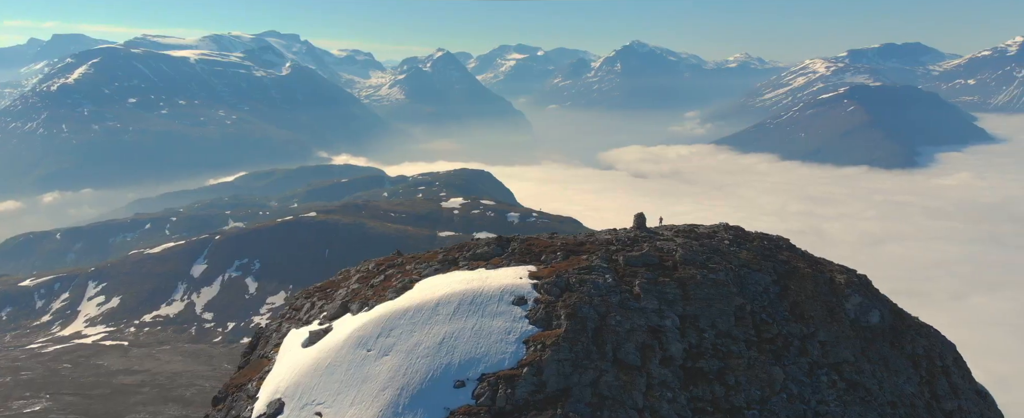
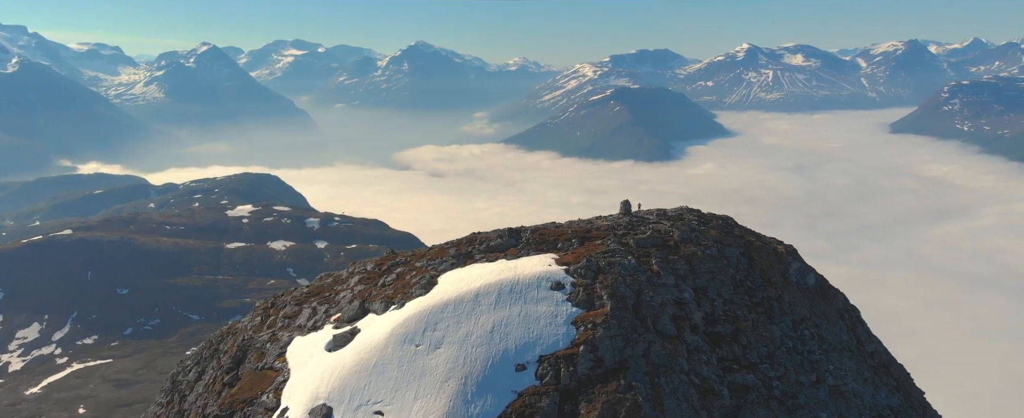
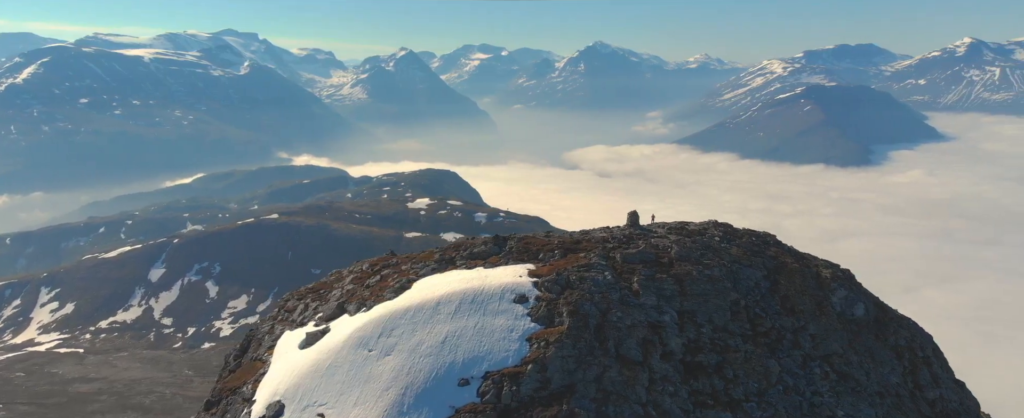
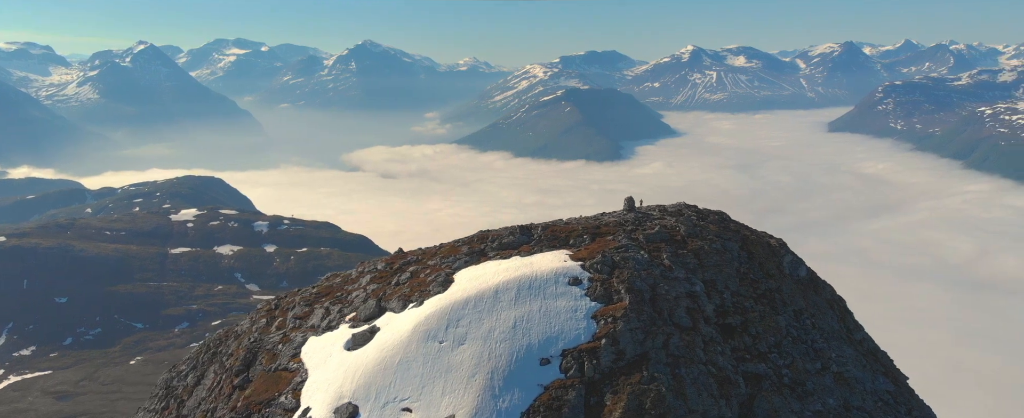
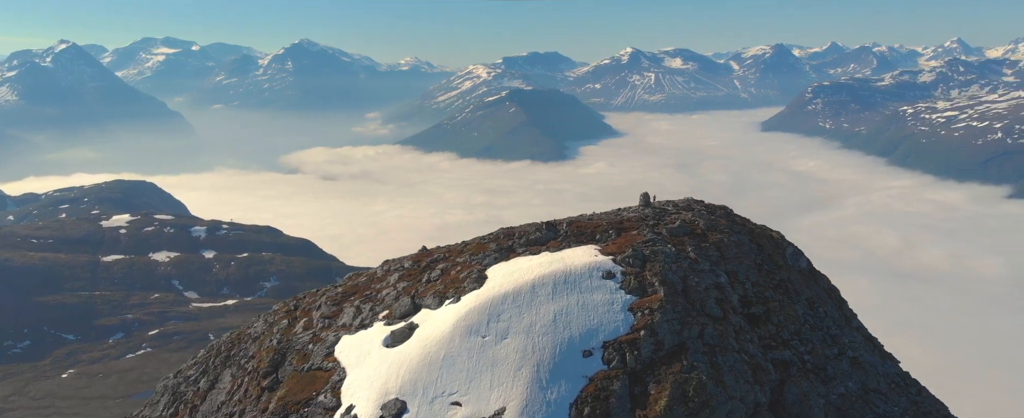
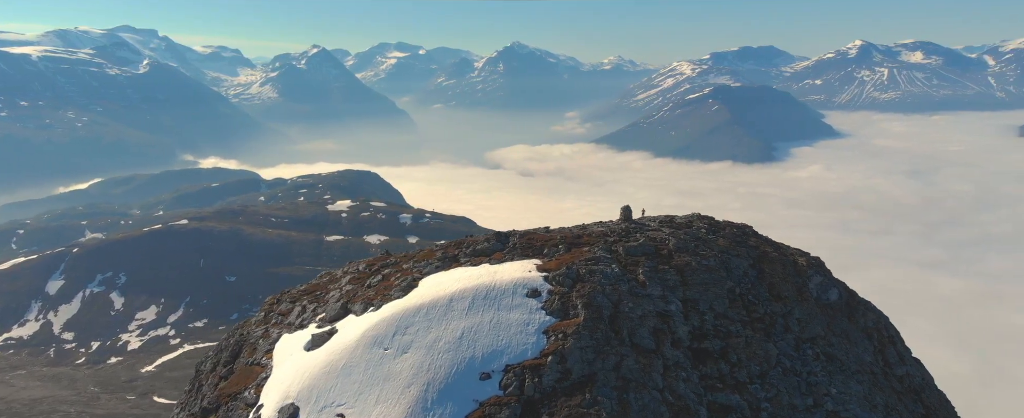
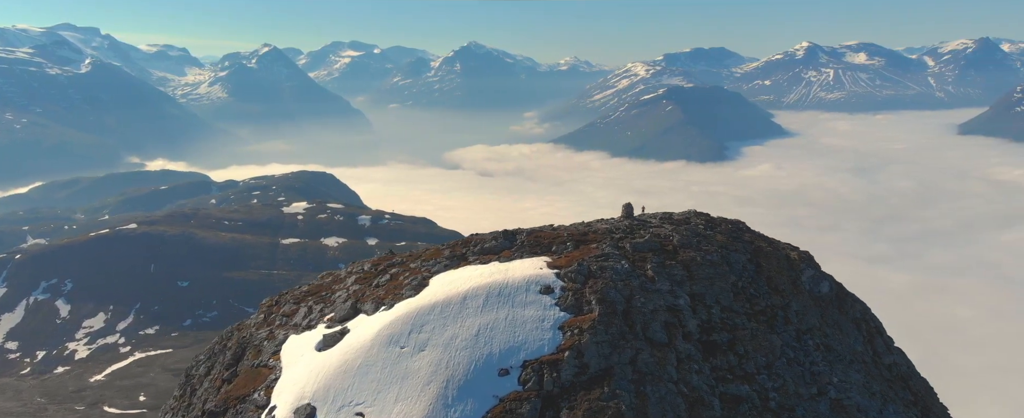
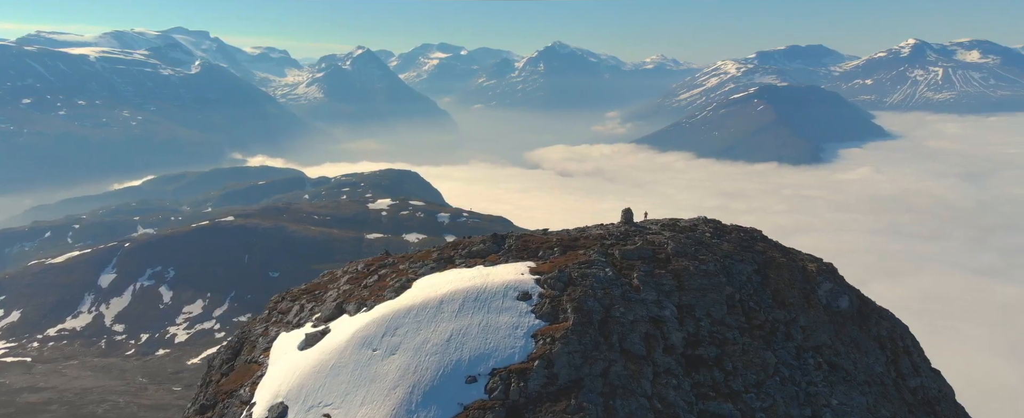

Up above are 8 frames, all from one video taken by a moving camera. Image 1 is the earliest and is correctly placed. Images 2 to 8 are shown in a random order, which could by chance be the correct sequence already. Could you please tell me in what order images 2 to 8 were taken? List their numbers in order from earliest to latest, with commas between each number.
3, 8, 6, 7, 2, 4, 5
